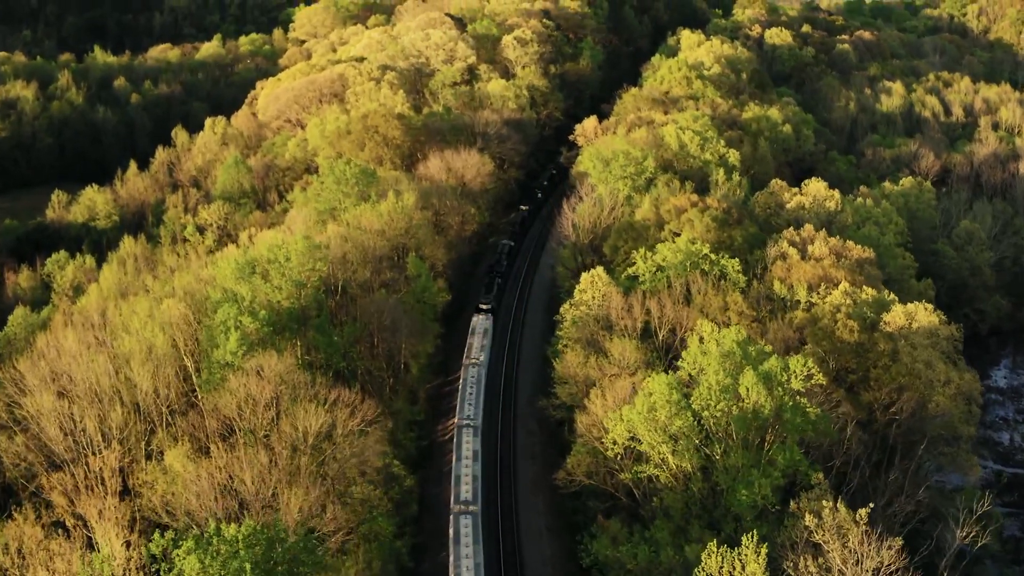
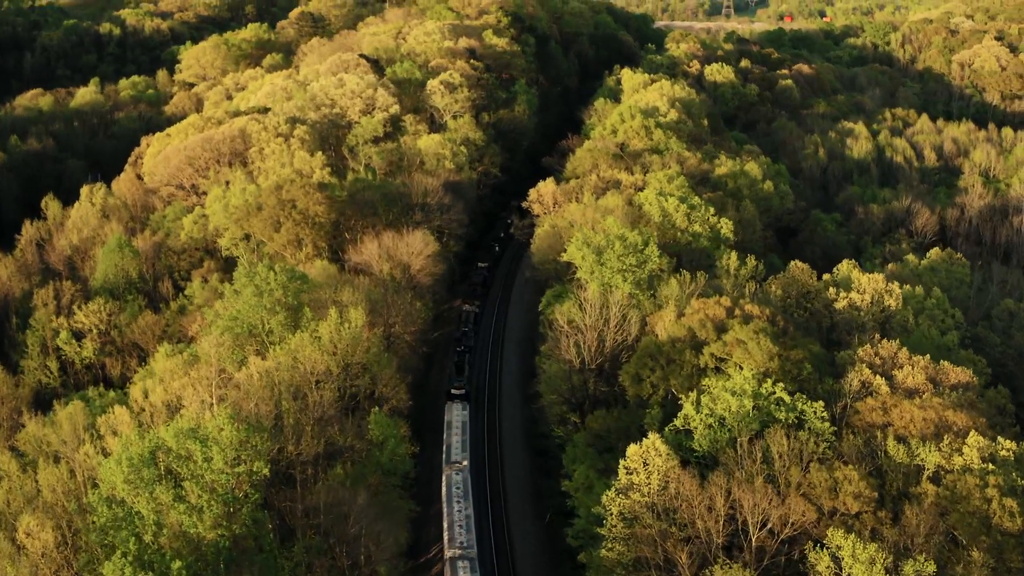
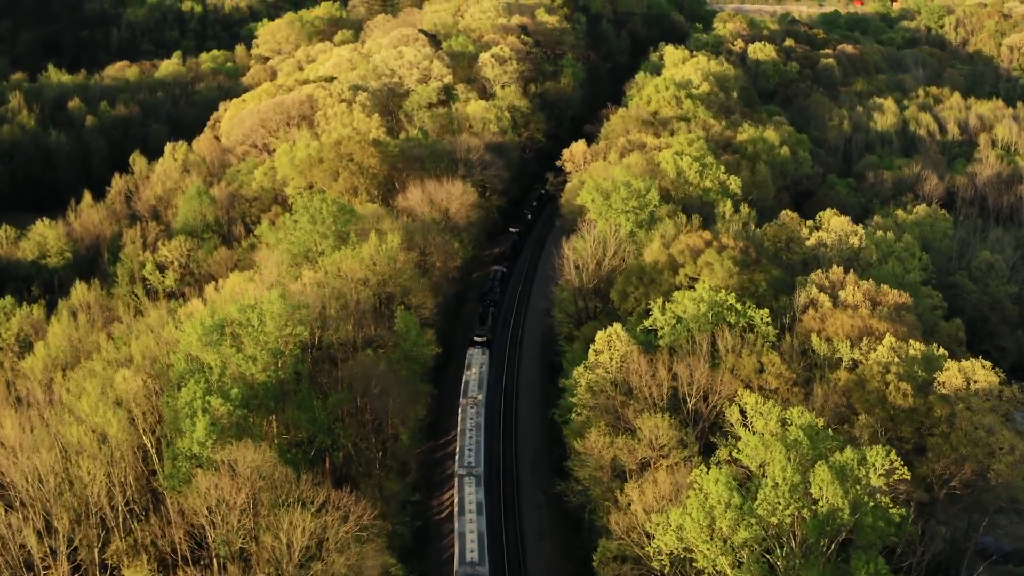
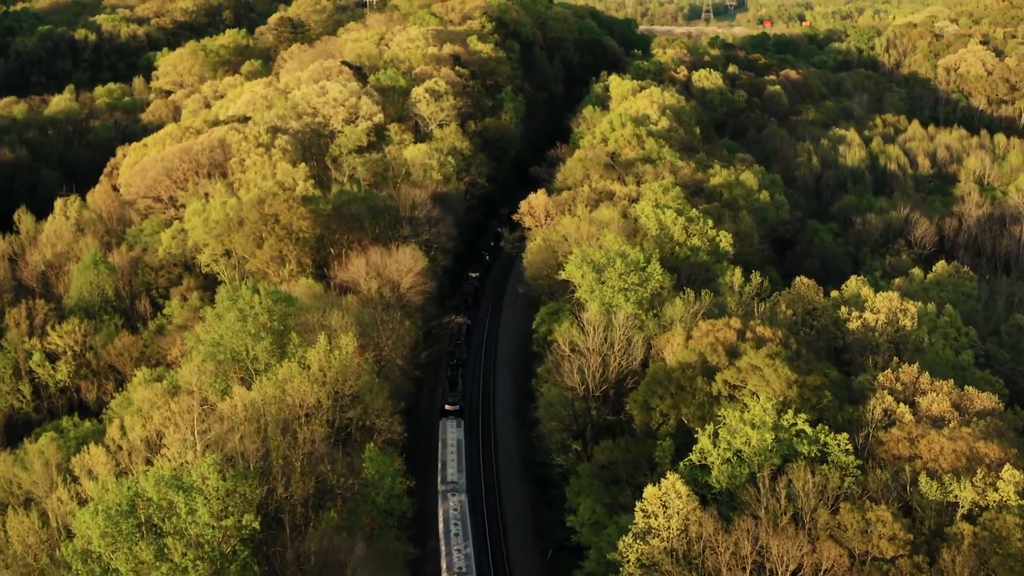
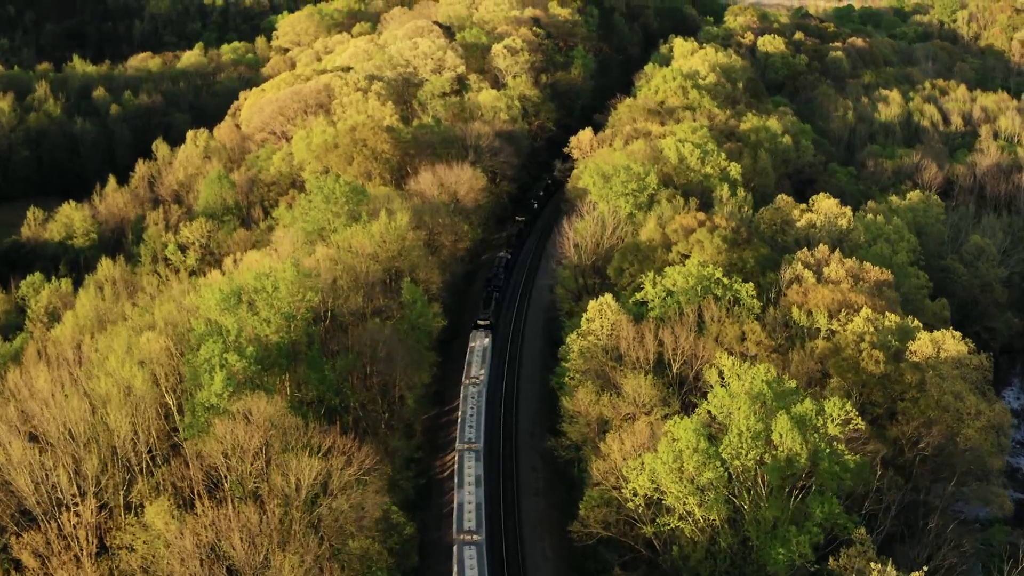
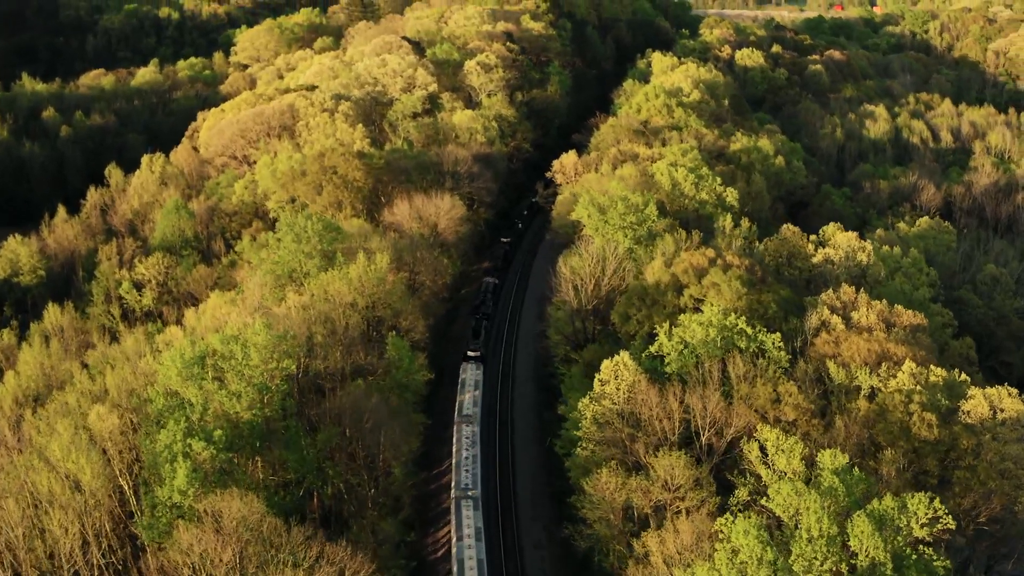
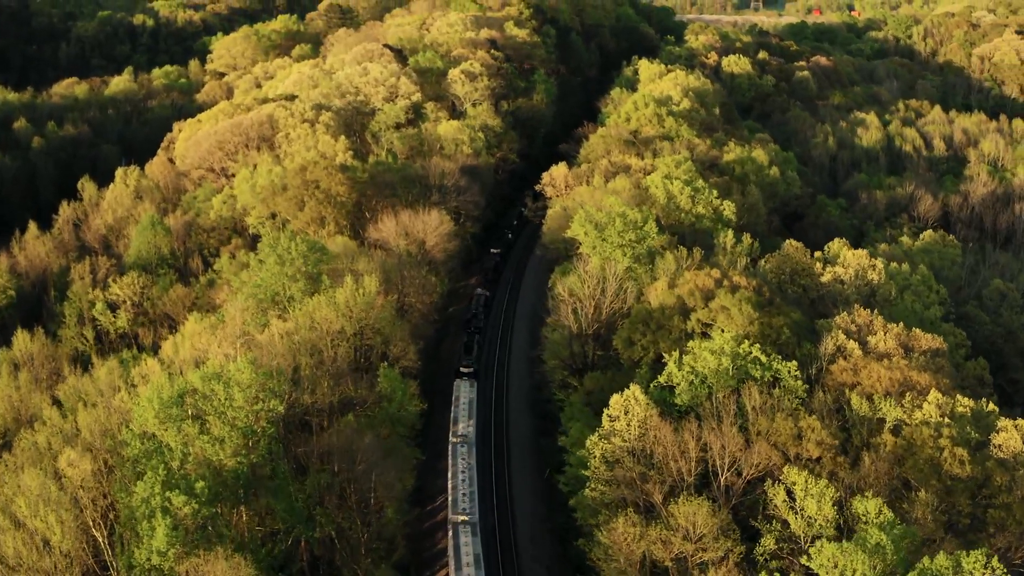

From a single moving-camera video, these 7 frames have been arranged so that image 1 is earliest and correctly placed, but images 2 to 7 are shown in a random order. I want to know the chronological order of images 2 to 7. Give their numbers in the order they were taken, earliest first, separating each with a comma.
5, 3, 6, 7, 2, 4
